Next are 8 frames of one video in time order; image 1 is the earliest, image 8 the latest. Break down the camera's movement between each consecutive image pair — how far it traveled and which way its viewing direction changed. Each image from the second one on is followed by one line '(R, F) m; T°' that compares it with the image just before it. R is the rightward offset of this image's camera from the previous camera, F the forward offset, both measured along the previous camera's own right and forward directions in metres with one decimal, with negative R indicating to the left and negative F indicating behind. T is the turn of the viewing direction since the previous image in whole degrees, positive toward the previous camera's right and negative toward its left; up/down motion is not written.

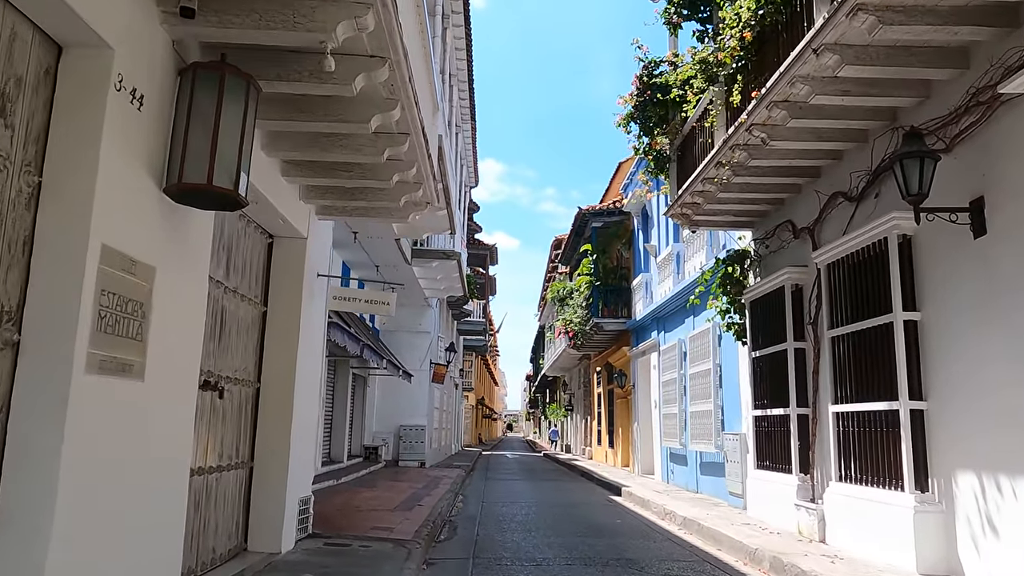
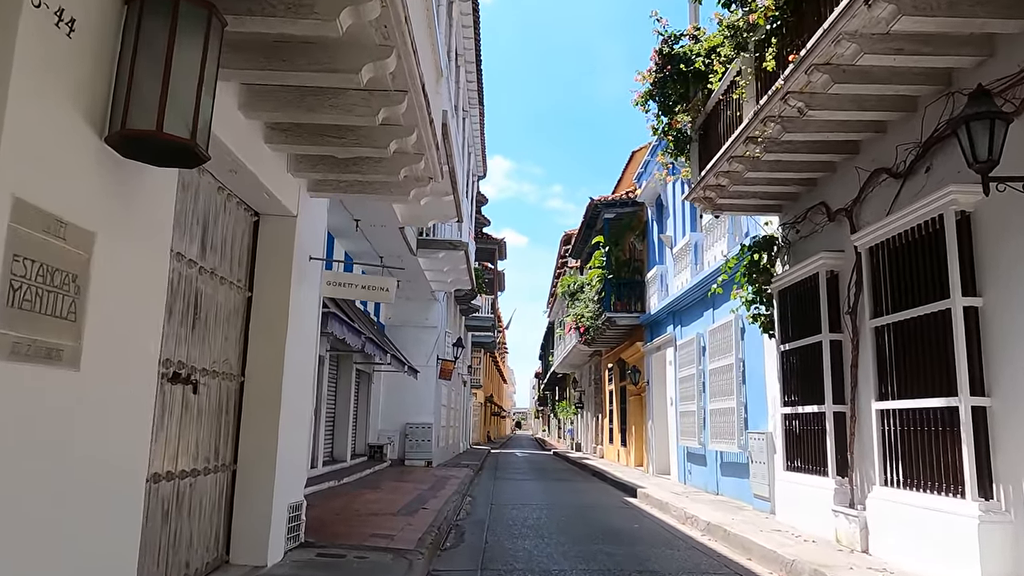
(0.0, +0.6) m; -1°
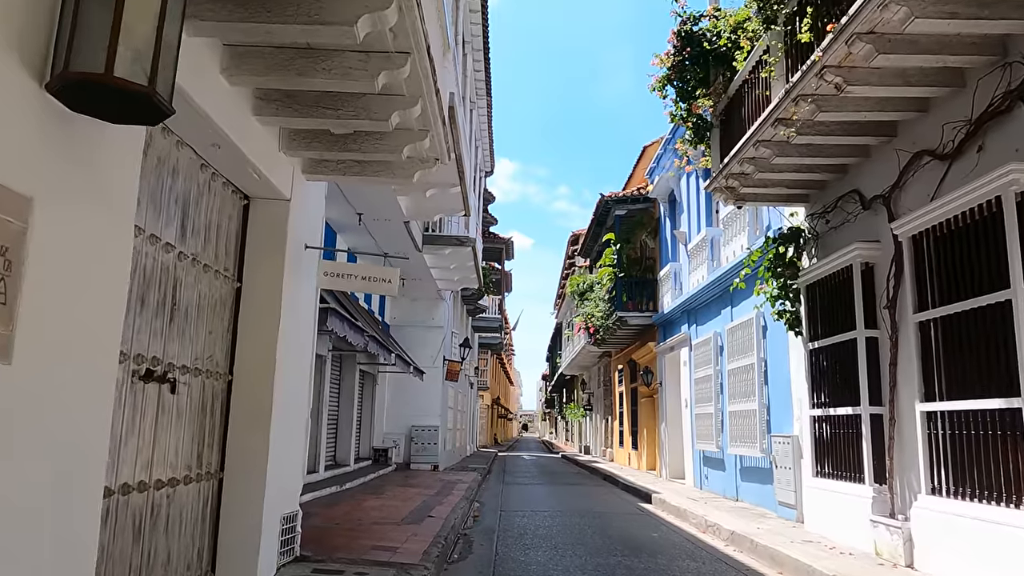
(-0.1, +0.5) m; 0°
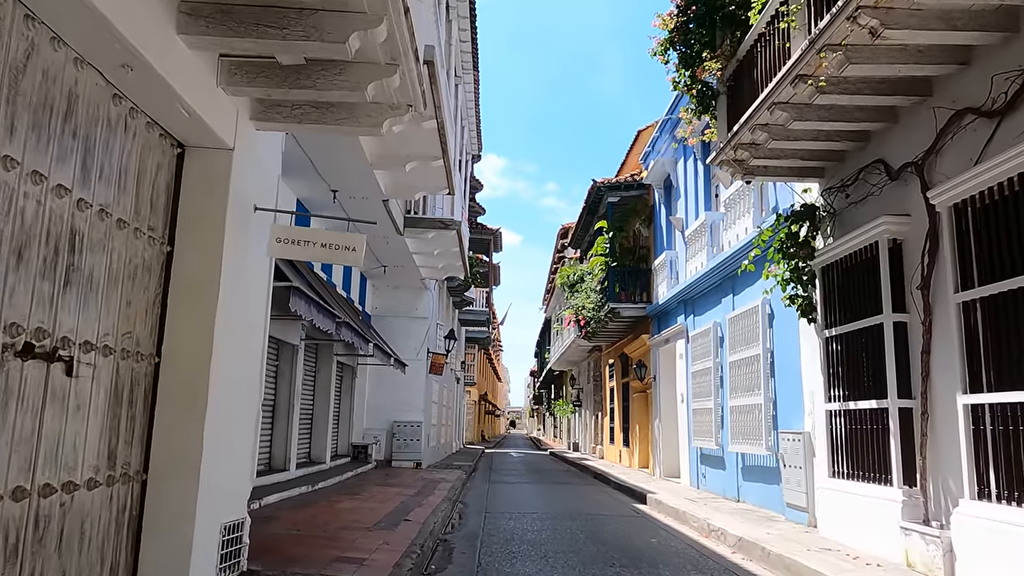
(0.0, +0.8) m; +1°
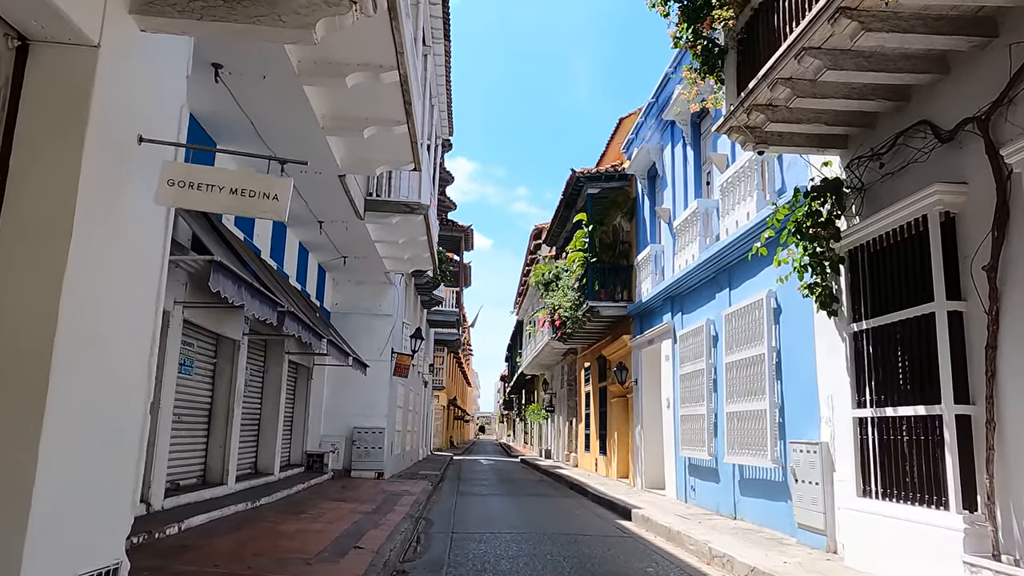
(0.0, +1.2) m; +2°
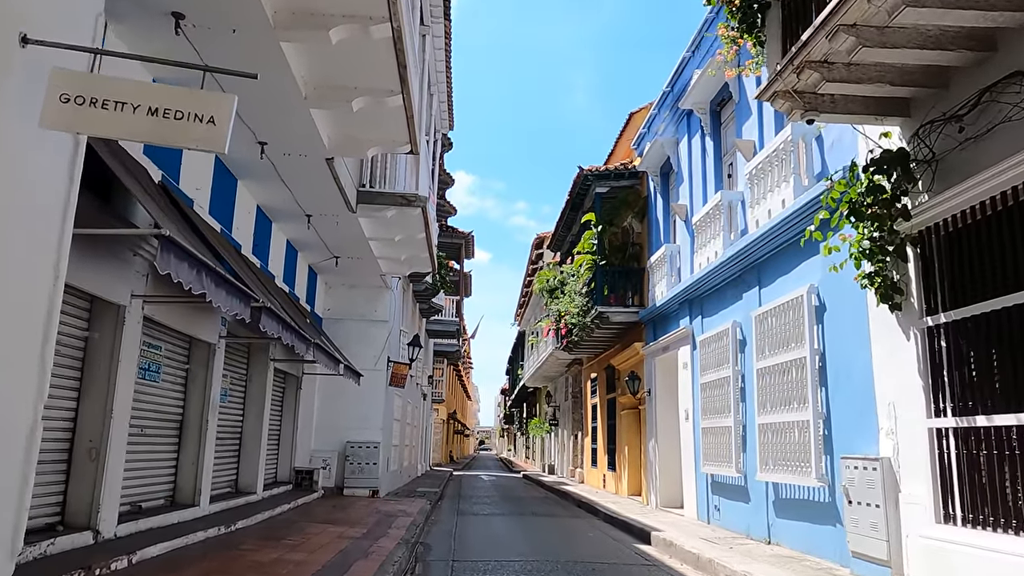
(-0.1, +1.0) m; 0°
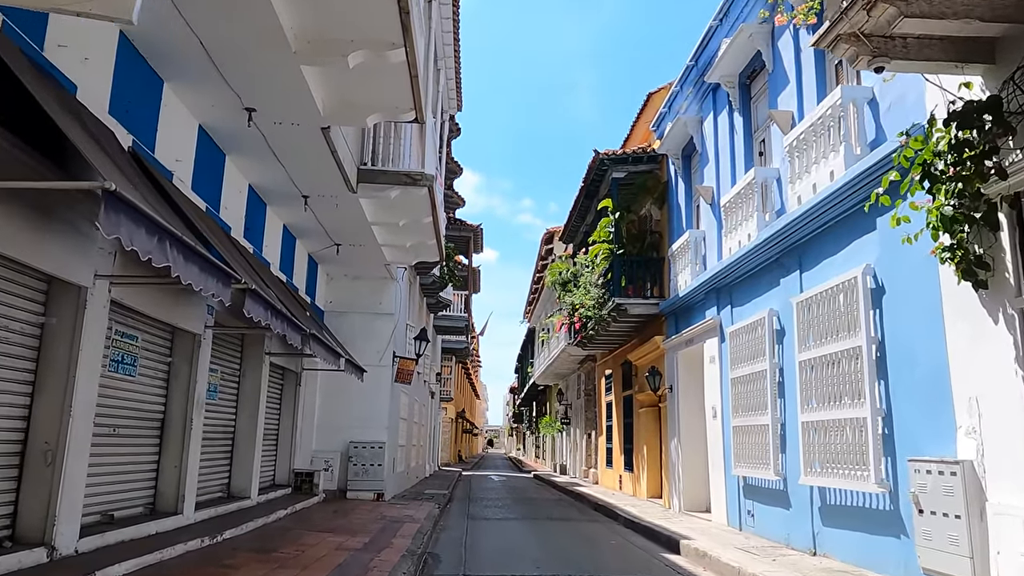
(-0.1, +0.8) m; -1°
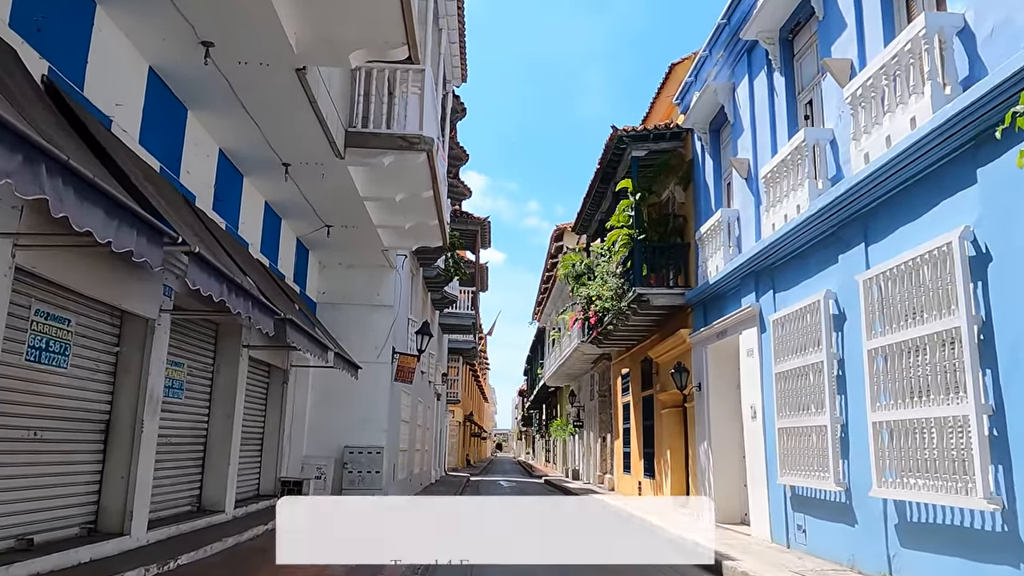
(0.0, +1.3) m; -1°
